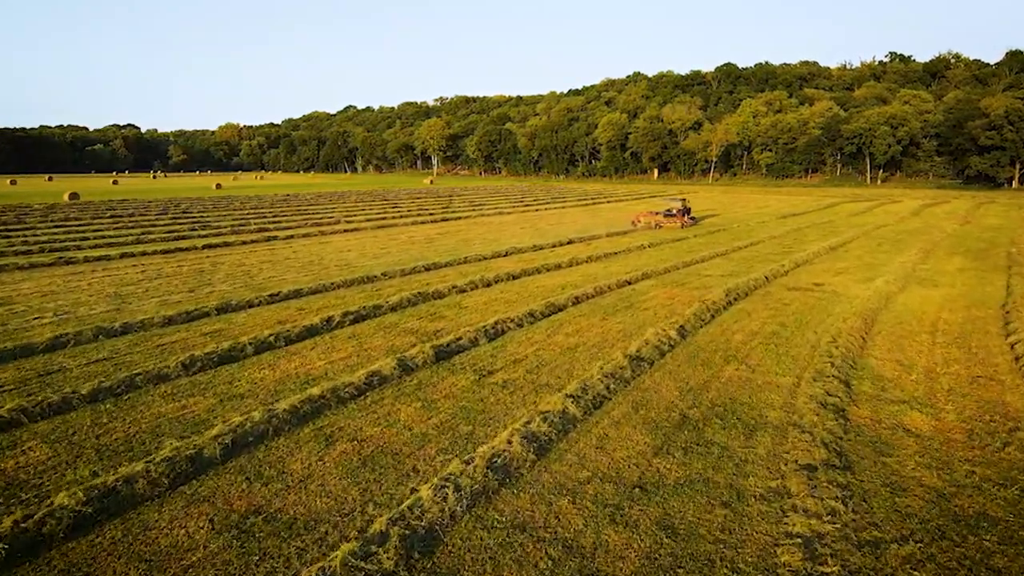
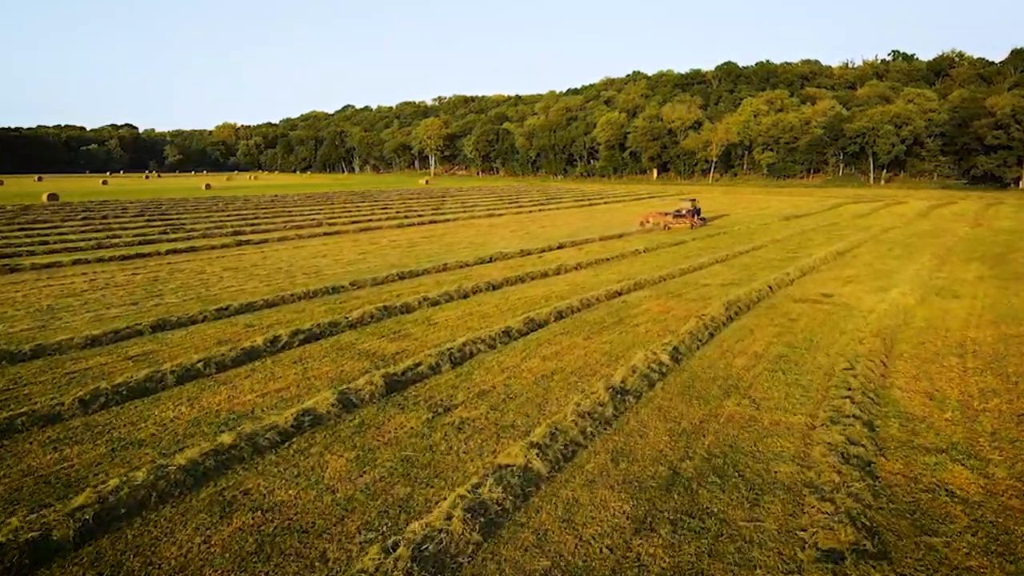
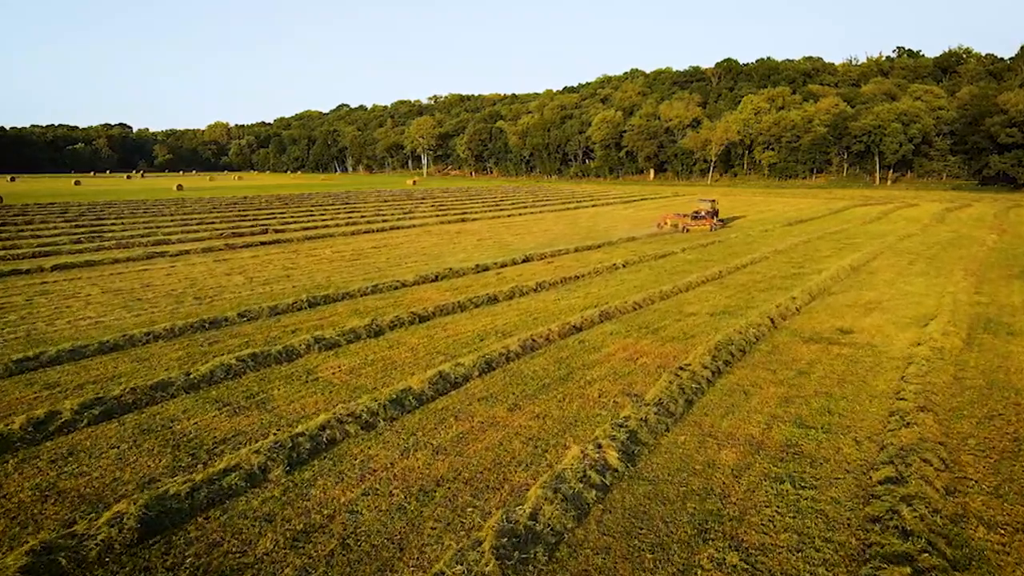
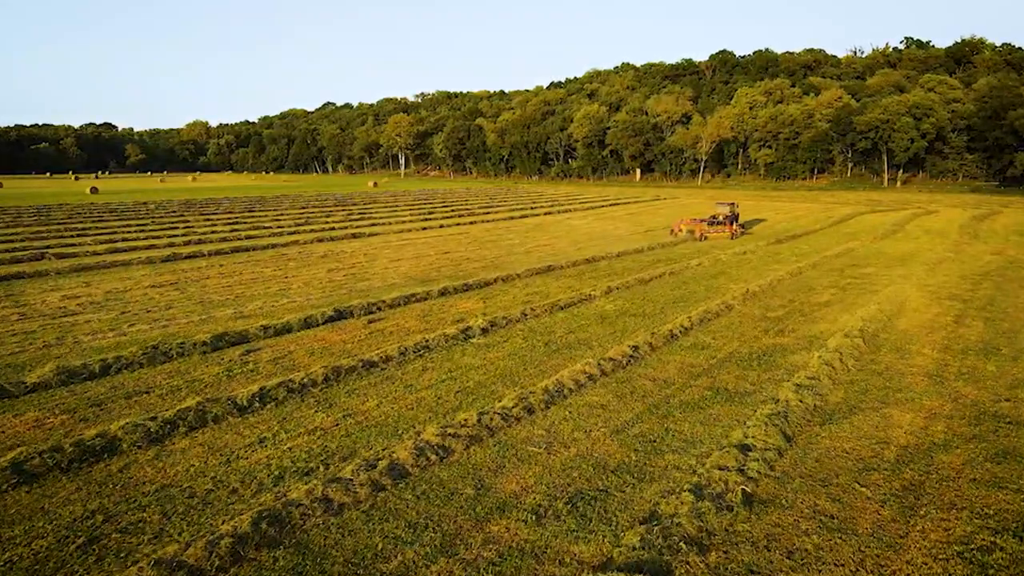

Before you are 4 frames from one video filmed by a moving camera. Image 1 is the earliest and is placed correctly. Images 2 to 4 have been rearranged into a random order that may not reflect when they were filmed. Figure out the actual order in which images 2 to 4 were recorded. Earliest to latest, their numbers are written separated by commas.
2, 3, 4
